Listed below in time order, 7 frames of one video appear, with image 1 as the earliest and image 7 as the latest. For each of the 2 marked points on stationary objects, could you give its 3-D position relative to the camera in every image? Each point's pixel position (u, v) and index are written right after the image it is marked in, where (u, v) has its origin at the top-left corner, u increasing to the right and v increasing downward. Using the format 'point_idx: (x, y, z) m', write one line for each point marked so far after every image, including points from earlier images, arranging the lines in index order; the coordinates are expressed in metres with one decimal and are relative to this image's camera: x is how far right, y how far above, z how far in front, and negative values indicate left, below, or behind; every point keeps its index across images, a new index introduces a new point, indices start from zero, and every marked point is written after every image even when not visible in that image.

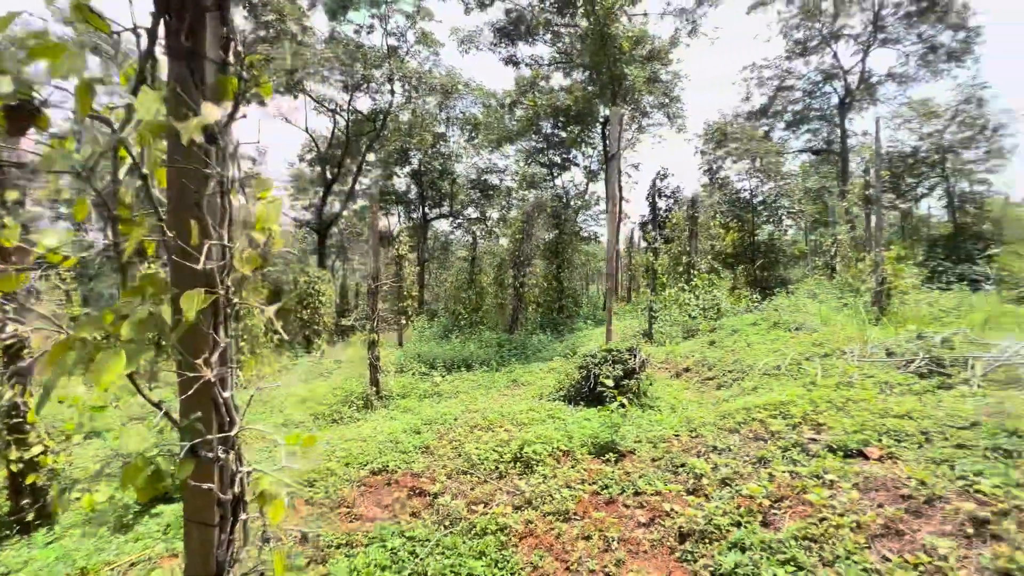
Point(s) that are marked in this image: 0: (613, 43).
0: (+2.5, +6.2, +11.5) m
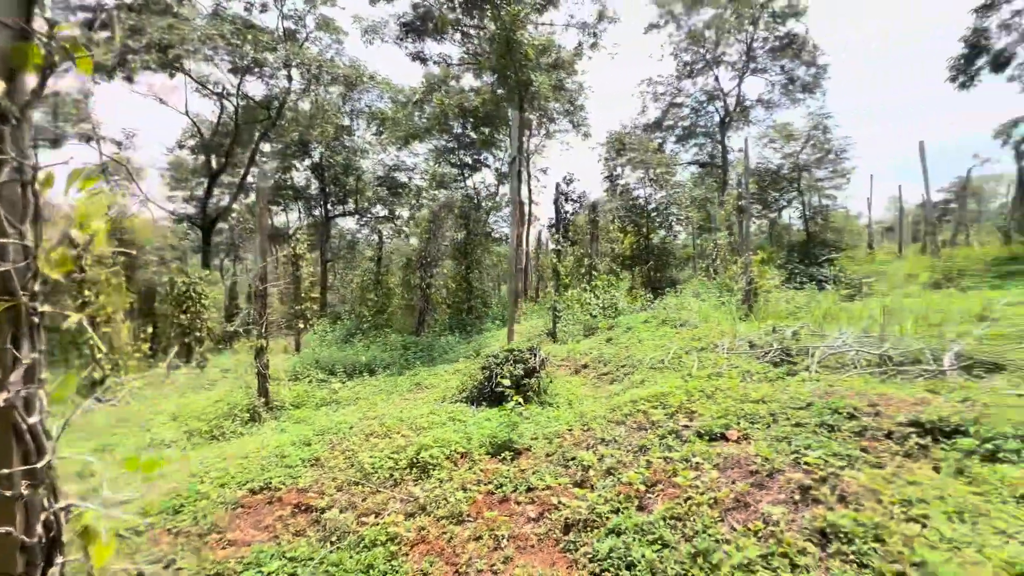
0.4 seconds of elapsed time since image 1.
0: (+0.2, +6.2, +11.7) m
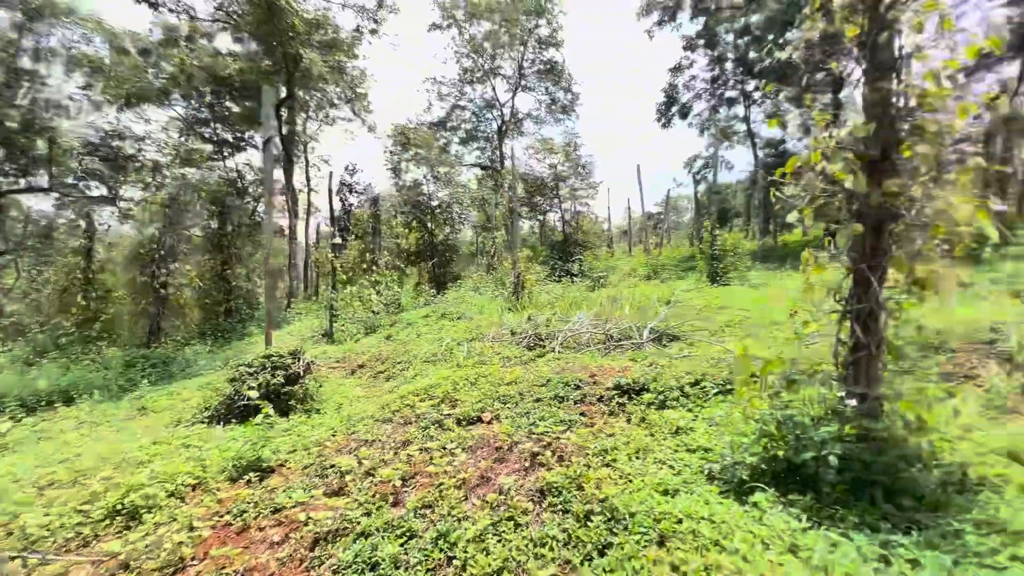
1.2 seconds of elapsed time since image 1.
0: (-5.3, +6.3, +10.5) m
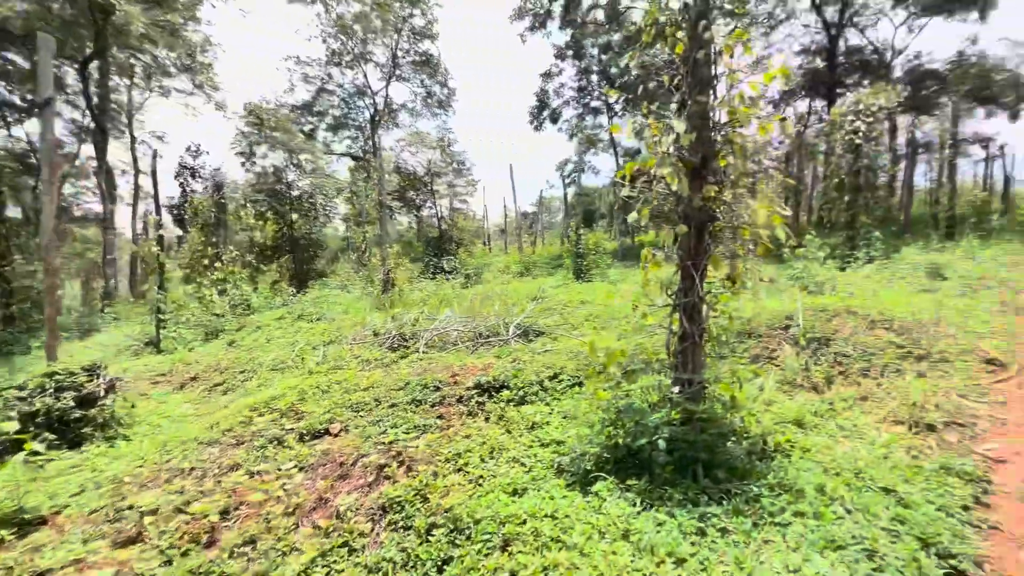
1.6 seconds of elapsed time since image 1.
0: (-8.0, +6.3, +8.5) m
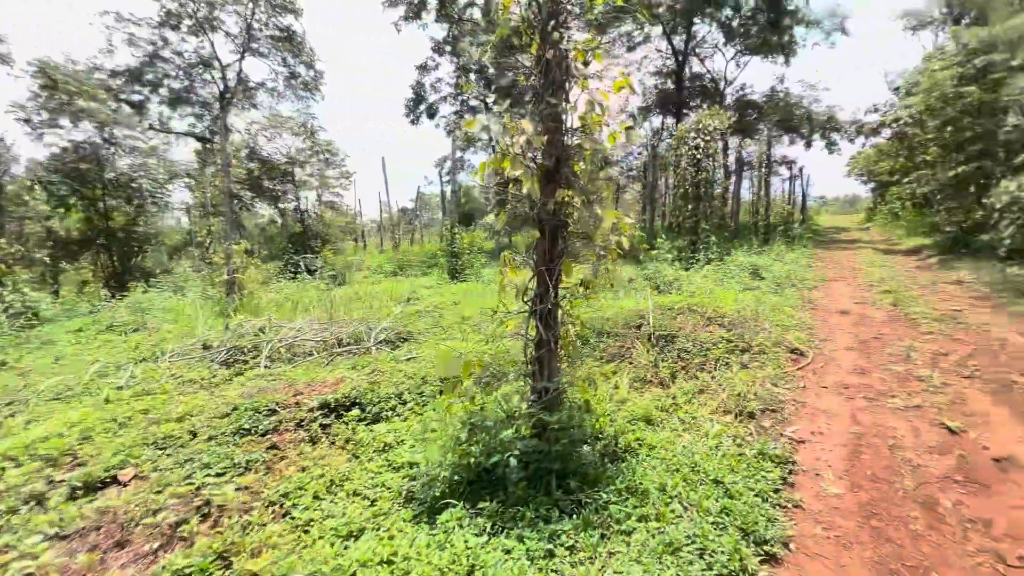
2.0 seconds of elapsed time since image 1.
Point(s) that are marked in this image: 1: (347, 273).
0: (-10.2, +6.2, +5.9) m
1: (-4.2, +0.4, +11.6) m
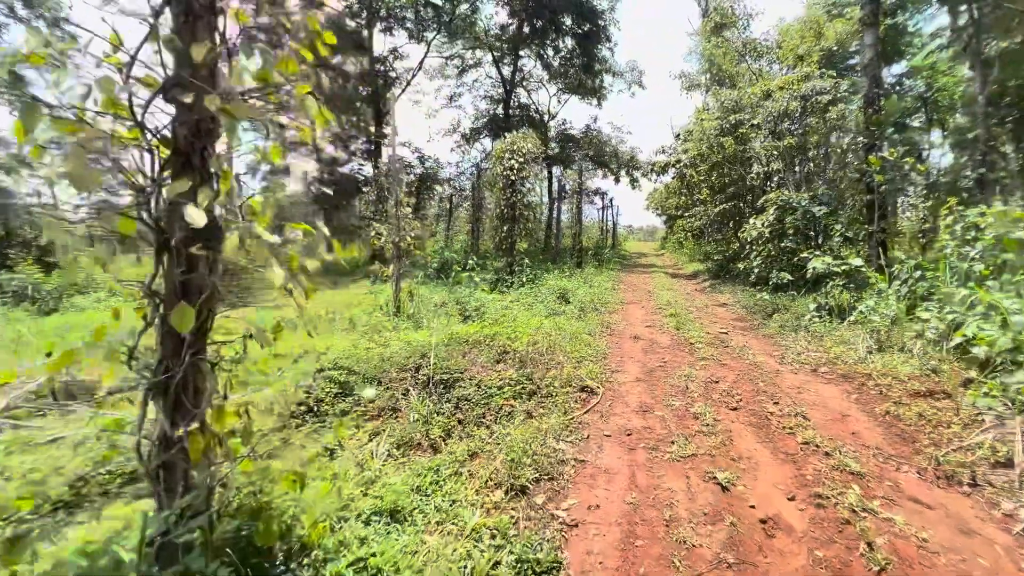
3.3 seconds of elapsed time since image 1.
0: (-12.1, +5.9, +1.3) m
1: (-8.4, -0.1, +8.4) m
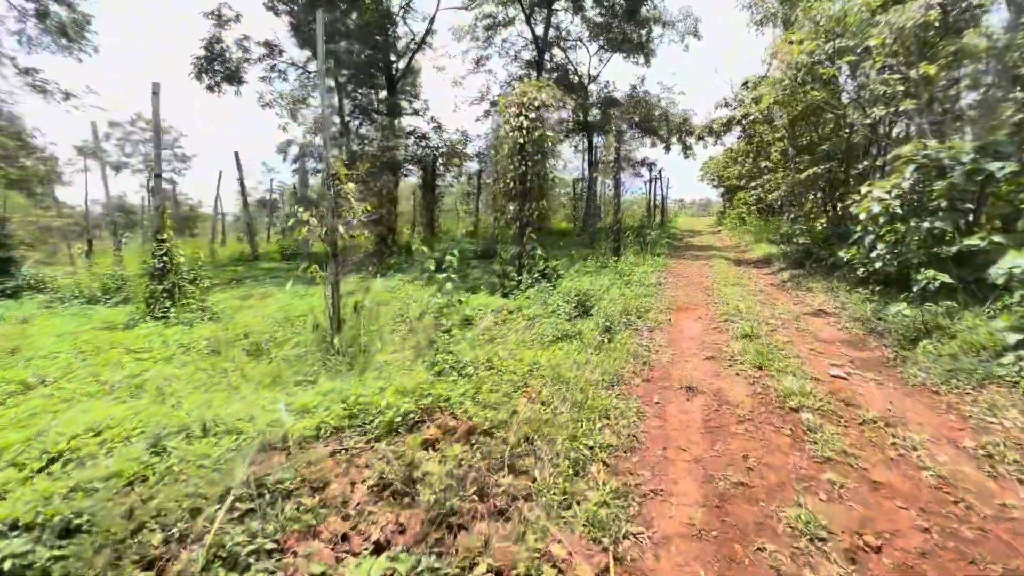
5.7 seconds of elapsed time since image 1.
0: (-12.9, +5.3, -0.2) m
1: (-8.4, -0.3, +6.8) m
